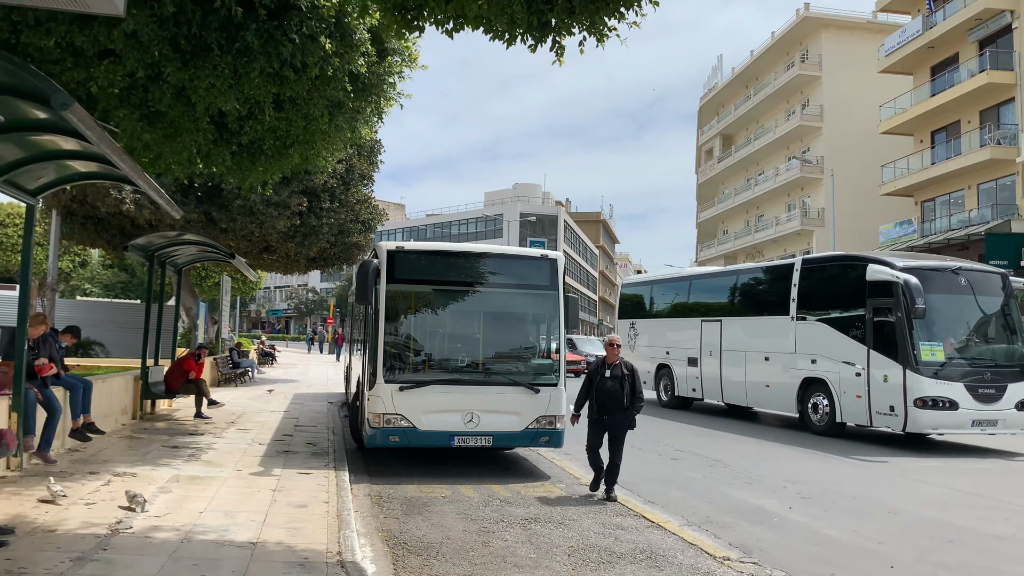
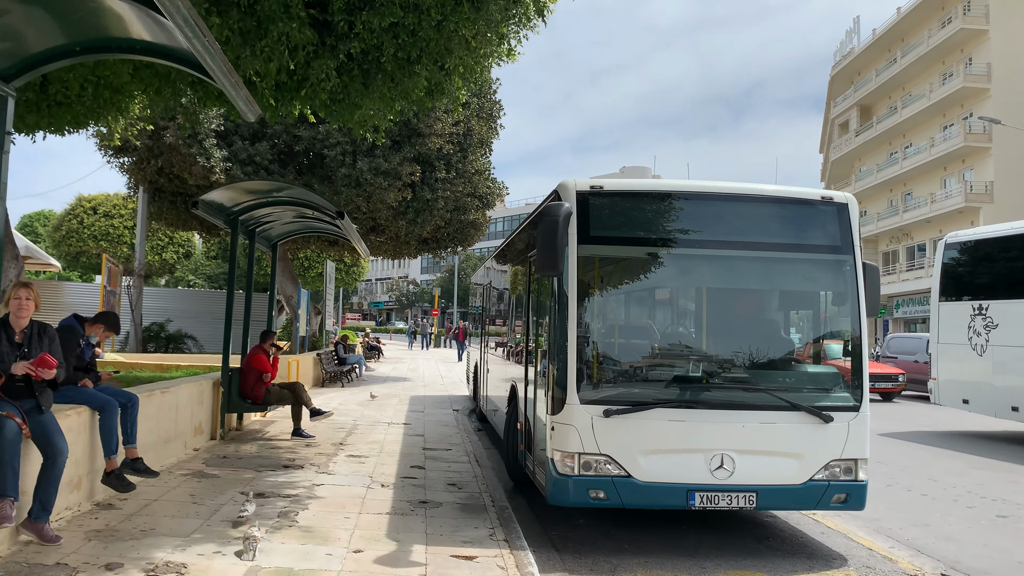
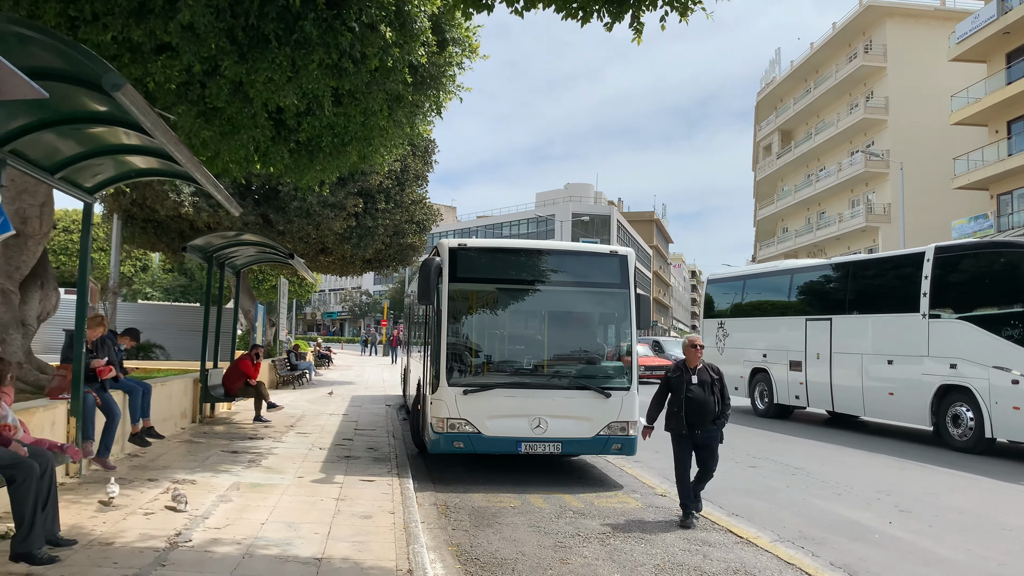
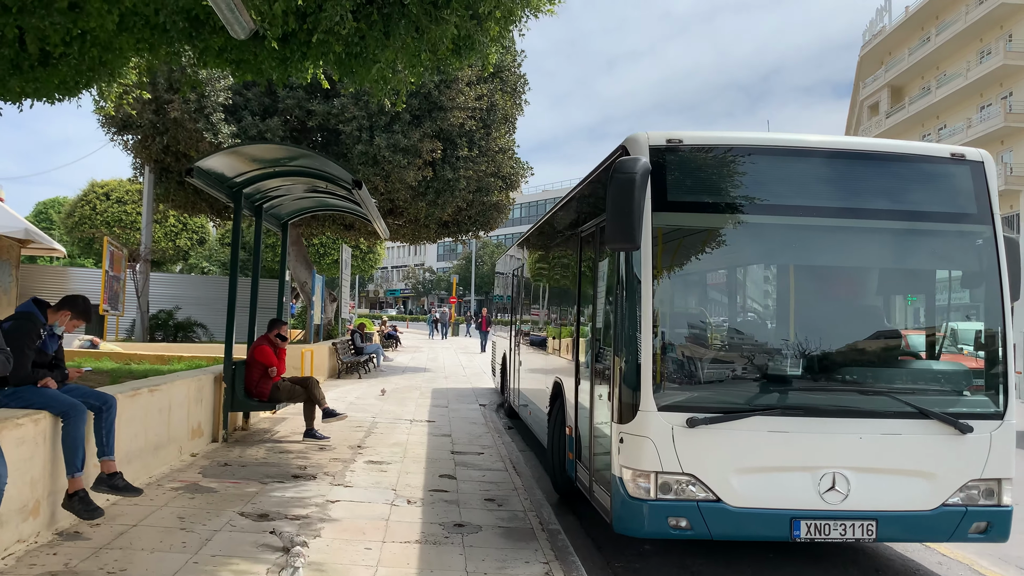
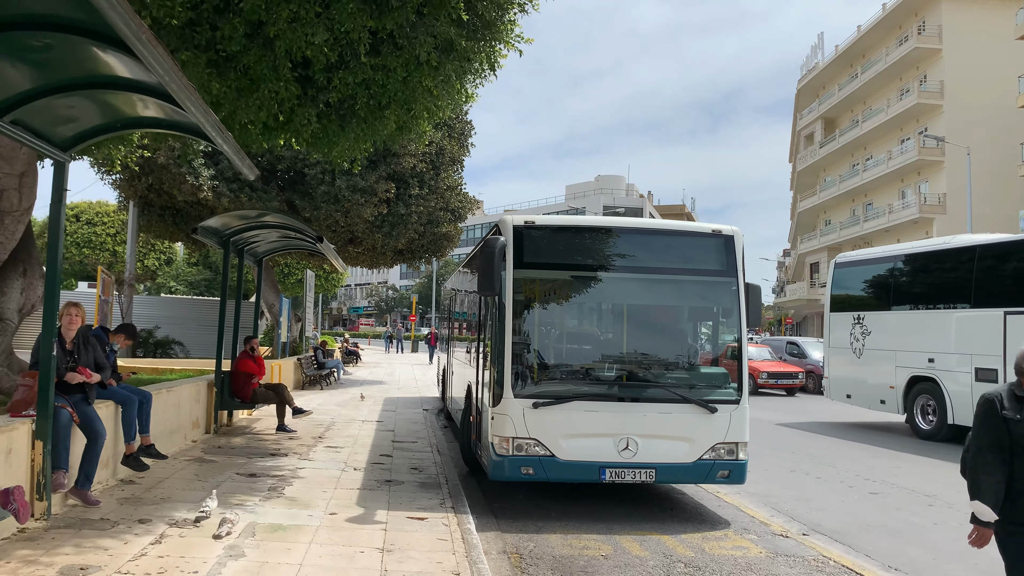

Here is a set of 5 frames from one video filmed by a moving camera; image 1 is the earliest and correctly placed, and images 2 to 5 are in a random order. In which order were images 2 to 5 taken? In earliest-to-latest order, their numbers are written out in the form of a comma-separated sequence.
3, 5, 2, 4
